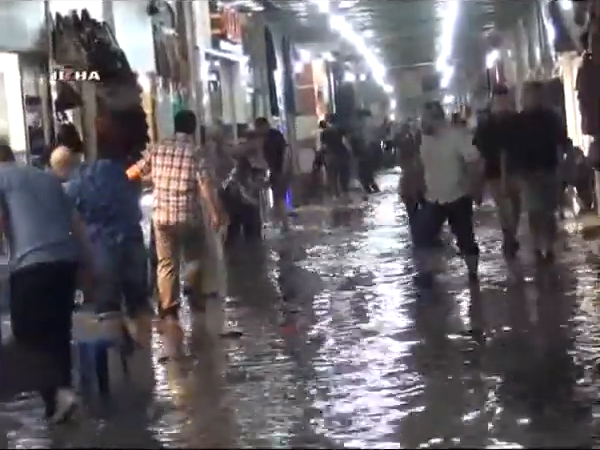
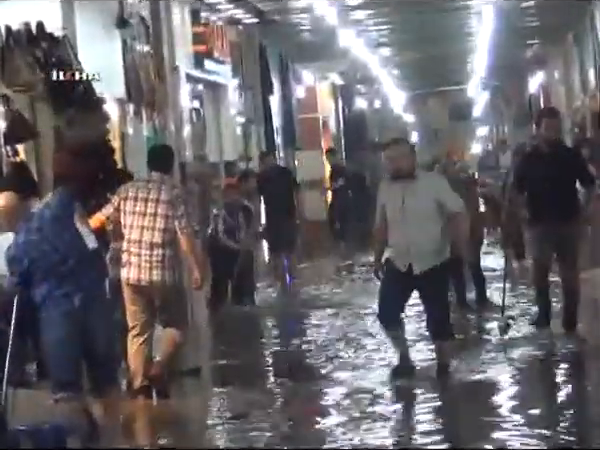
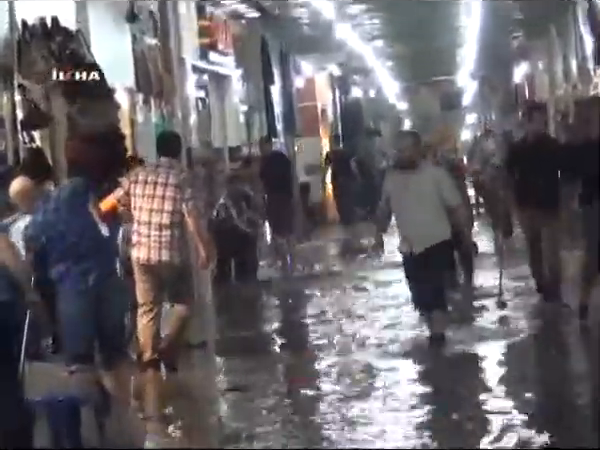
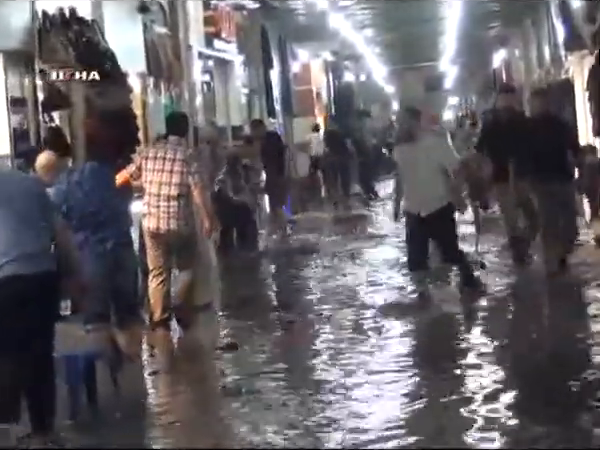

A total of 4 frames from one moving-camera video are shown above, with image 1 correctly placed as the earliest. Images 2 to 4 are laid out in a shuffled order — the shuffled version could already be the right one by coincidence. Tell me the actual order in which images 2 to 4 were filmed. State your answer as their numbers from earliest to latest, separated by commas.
4, 3, 2
